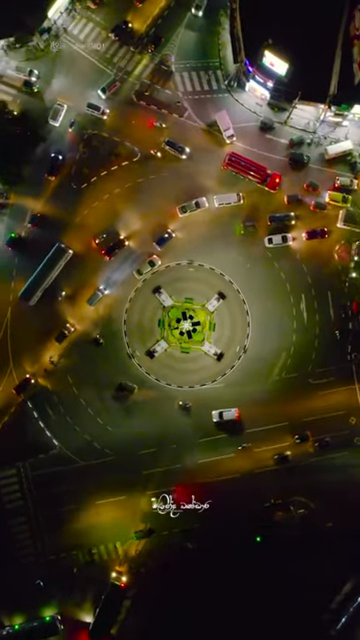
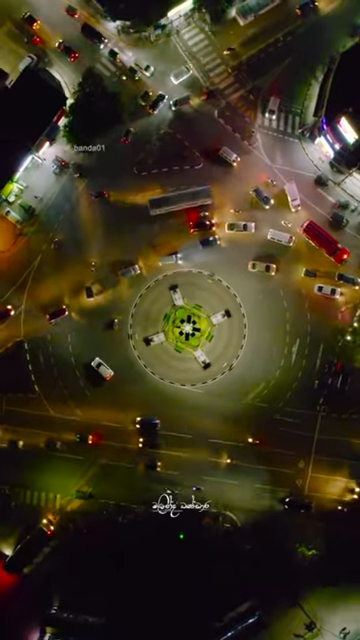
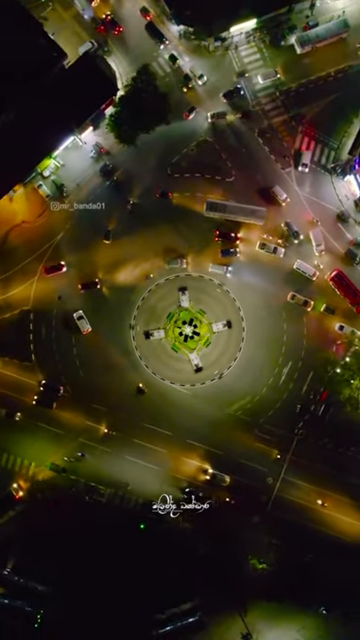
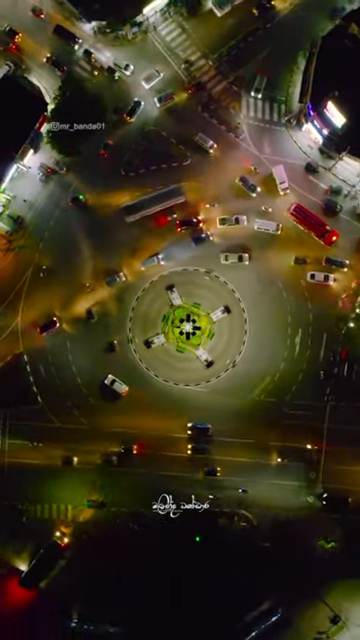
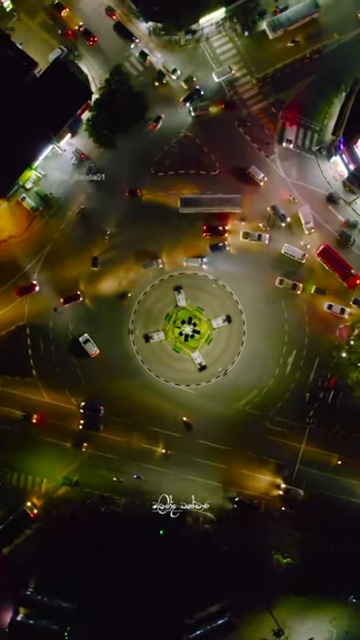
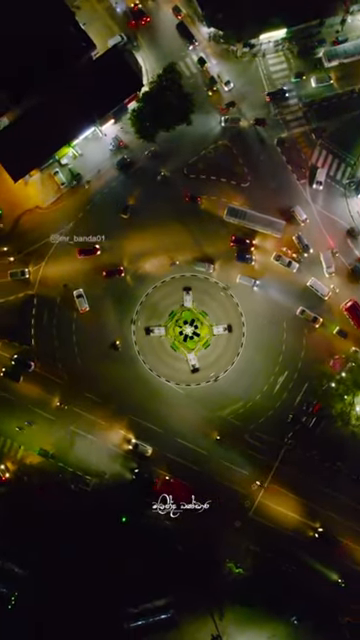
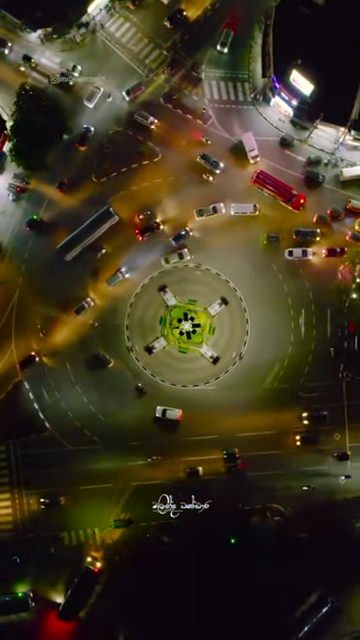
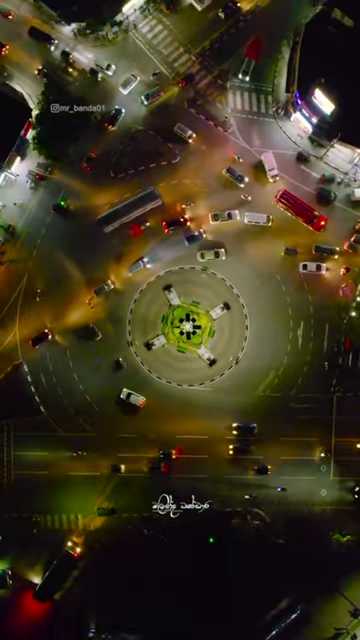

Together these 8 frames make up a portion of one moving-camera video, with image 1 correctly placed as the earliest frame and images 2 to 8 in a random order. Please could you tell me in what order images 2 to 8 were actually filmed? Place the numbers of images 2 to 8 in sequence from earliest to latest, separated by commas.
7, 8, 4, 2, 5, 3, 6
